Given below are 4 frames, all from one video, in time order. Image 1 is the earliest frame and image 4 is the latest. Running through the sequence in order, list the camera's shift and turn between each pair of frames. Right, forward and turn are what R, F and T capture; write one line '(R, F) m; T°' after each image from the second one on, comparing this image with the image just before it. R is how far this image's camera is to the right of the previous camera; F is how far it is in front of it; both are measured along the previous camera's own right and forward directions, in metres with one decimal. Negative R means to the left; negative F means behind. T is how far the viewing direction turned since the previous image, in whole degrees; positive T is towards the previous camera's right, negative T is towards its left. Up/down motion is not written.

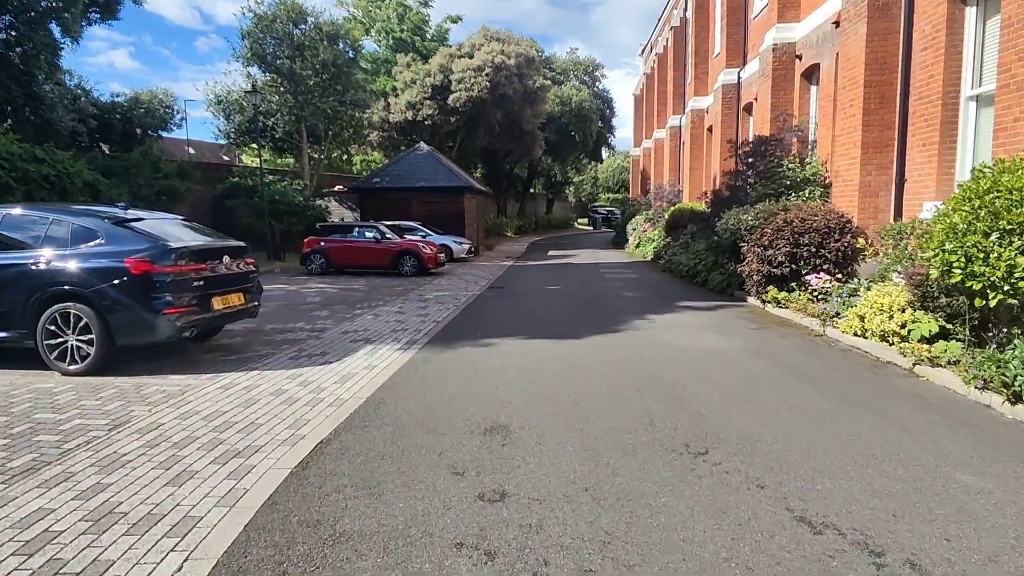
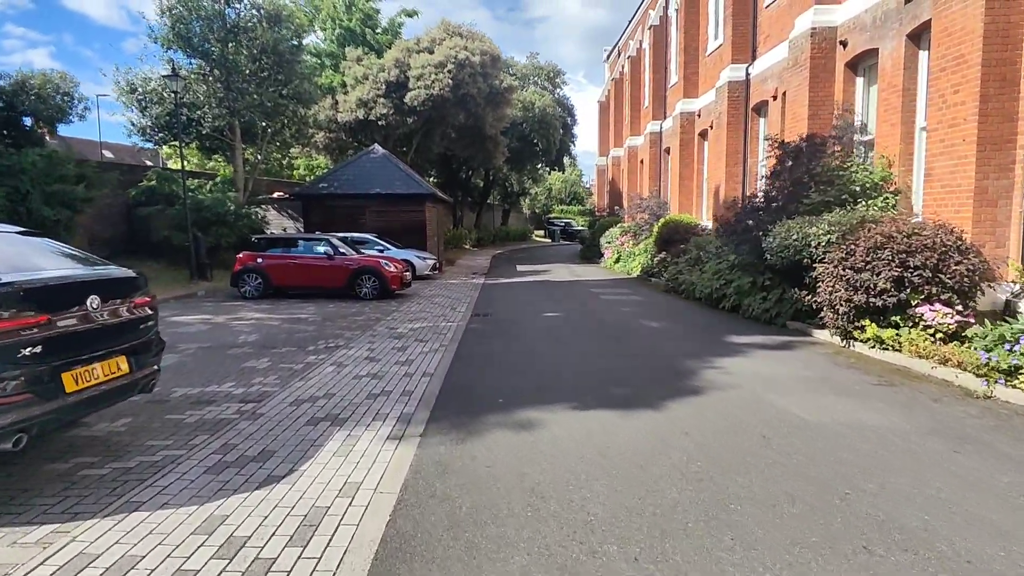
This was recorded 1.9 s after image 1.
(-1.1, +3.1) m; +6°
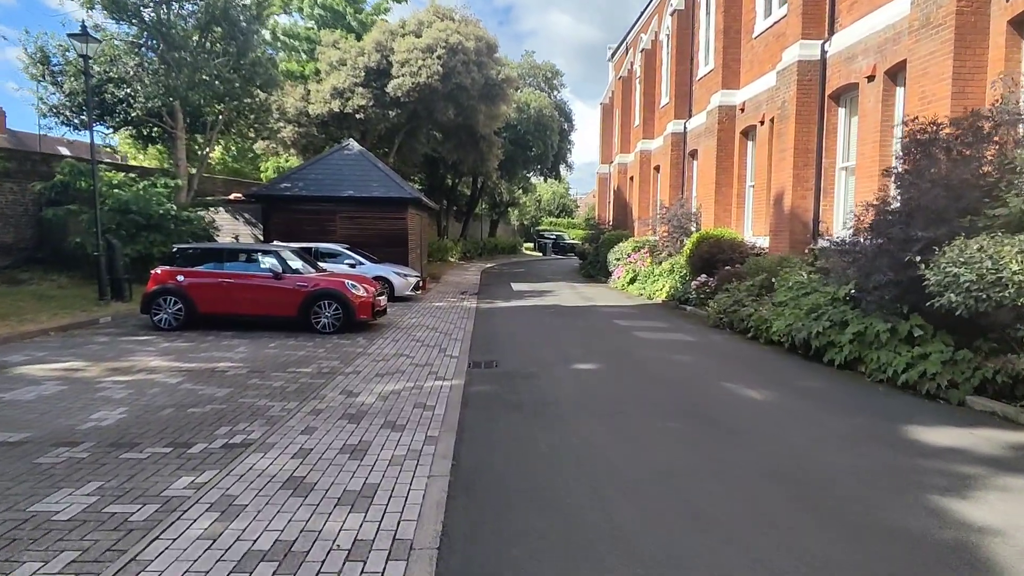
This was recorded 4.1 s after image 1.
(-0.6, +4.2) m; +2°
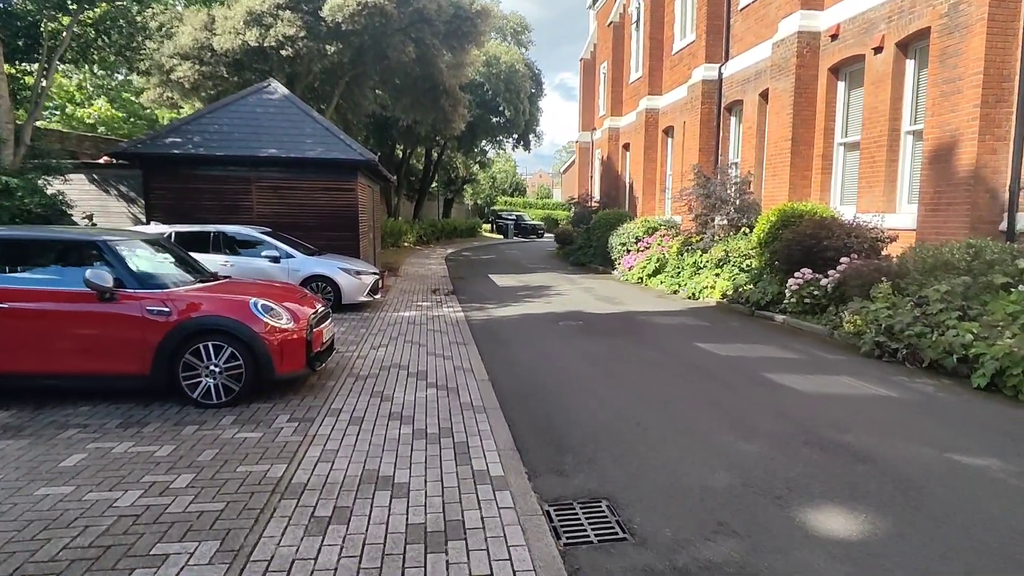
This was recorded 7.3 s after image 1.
(-1.4, +5.8) m; +6°
